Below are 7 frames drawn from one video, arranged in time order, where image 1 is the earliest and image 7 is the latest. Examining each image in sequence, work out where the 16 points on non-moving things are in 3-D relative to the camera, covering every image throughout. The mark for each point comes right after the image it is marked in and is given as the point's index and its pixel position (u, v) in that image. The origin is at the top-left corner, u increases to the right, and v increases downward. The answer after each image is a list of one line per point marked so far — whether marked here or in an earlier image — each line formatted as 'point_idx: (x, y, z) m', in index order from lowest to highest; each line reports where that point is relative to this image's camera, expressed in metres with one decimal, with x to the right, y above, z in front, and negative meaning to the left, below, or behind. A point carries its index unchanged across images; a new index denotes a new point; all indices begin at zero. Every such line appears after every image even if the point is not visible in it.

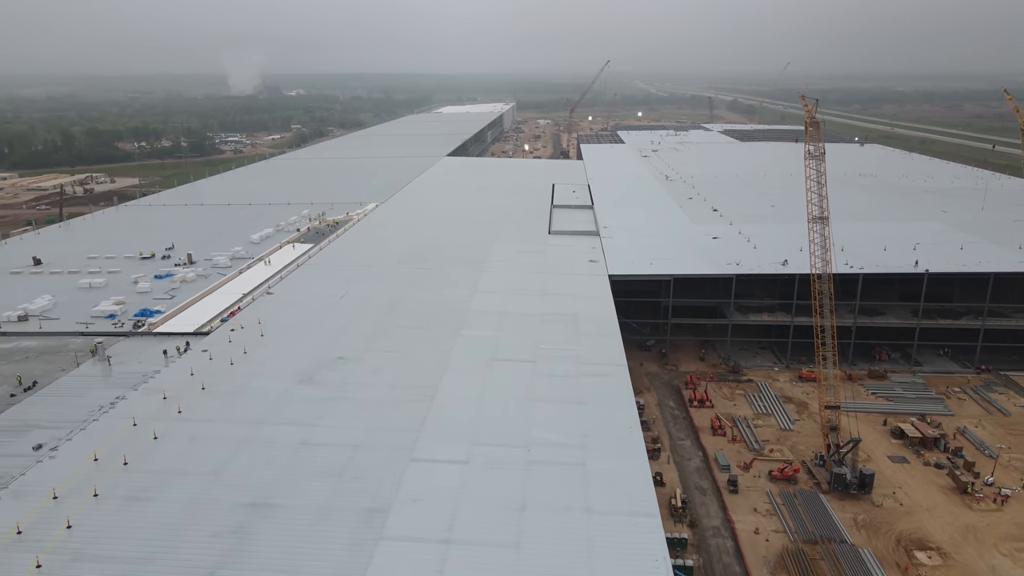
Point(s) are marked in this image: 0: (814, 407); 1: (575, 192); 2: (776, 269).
0: (+4.2, -1.7, +10.2) m
1: (+1.6, +2.5, +18.8) m
2: (+4.2, +0.3, +11.5) m
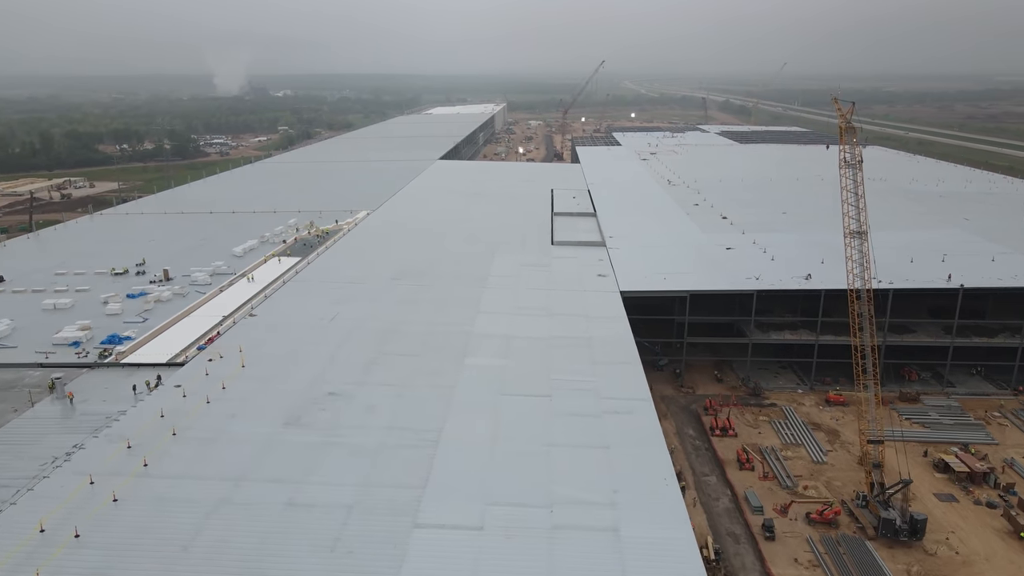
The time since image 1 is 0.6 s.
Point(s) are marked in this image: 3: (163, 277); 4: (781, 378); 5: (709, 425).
0: (+4.3, -1.9, +9.4) m
1: (+1.6, +2.2, +17.9) m
2: (+4.2, 0.0, +10.7) m
3: (-5.3, +0.2, +11.0) m
4: (+4.1, -1.4, +11.1) m
5: (+2.6, -1.8, +9.8) m
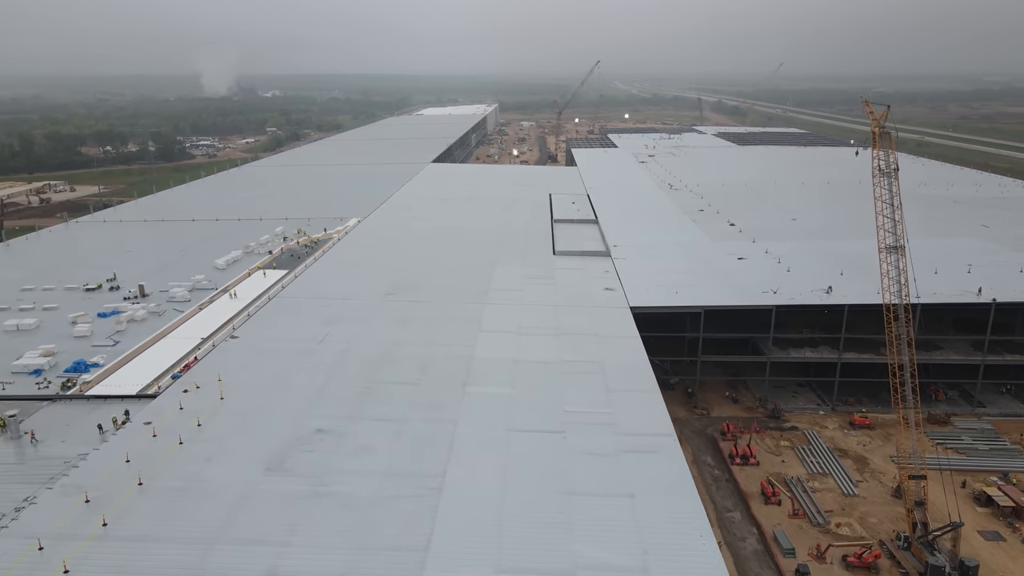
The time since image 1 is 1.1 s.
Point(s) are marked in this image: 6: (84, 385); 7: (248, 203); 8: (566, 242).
0: (+4.4, -2.1, +8.7) m
1: (+1.5, +2.0, +17.2) m
2: (+4.3, -0.2, +10.0) m
3: (-5.2, -0.1, +10.2) m
4: (+4.1, -1.6, +10.4) m
5: (+2.7, -2.0, +9.1) m
6: (-4.3, -1.0, +7.3) m
7: (-6.5, +2.1, +18.0) m
8: (+1.0, +0.8, +13.4) m
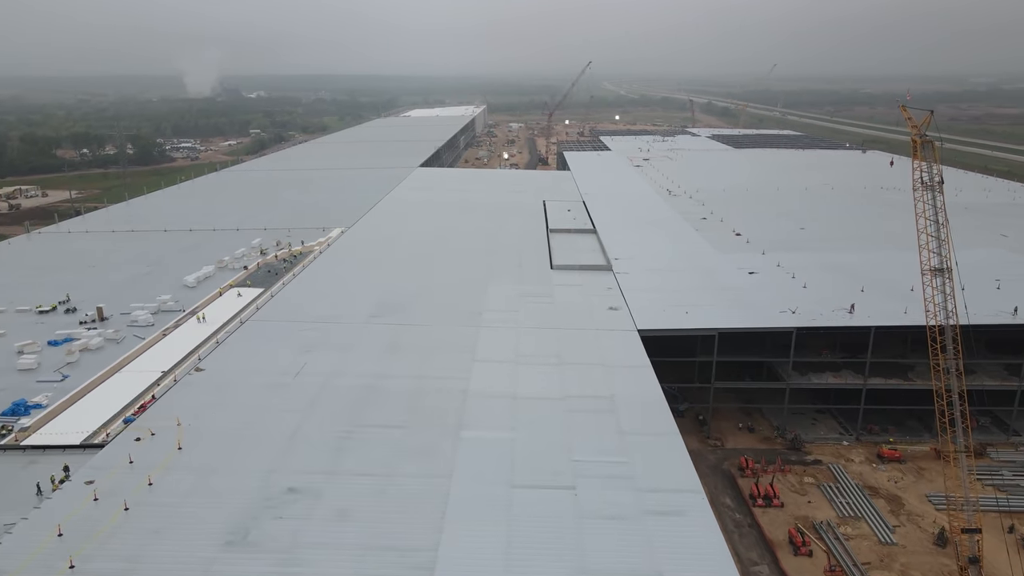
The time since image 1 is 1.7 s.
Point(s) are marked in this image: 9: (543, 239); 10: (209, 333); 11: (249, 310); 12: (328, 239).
0: (+4.4, -2.4, +7.9) m
1: (+1.3, +1.7, +16.4) m
2: (+4.2, -0.4, +9.2) m
3: (-5.3, -0.4, +9.2) m
4: (+4.1, -1.8, +9.6) m
5: (+2.7, -2.3, +8.2) m
6: (-4.3, -1.3, +6.4) m
7: (-6.7, +1.8, +17.0) m
8: (+0.9, +0.6, +12.5) m
9: (+0.6, +0.9, +13.7) m
10: (-3.7, -0.5, +8.9) m
11: (-3.5, -0.3, +9.6) m
12: (-3.4, +0.9, +13.6) m
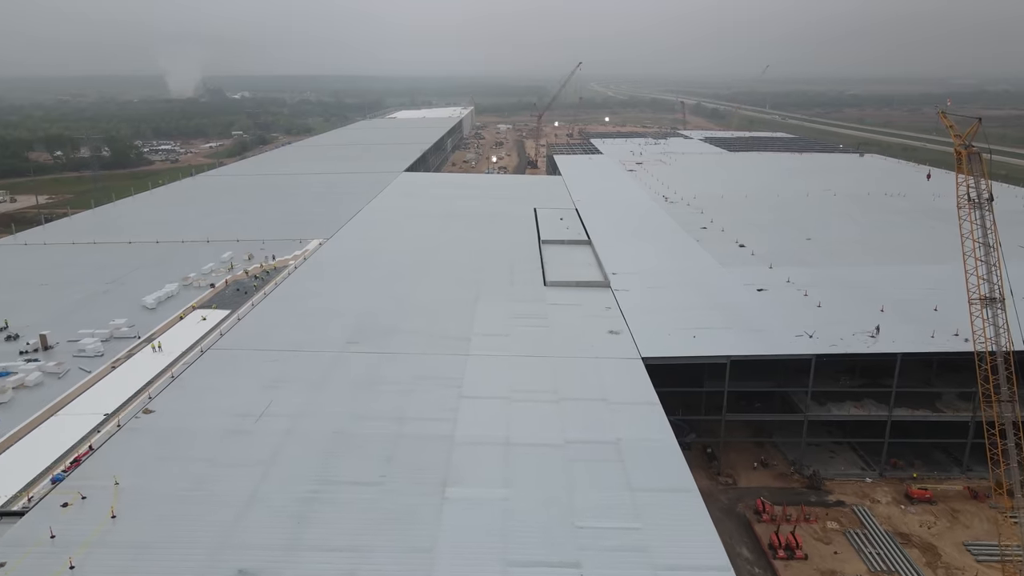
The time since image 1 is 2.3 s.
0: (+4.3, -2.6, +7.1) m
1: (+1.1, +1.4, +15.5) m
2: (+4.1, -0.7, +8.4) m
3: (-5.4, -0.7, +8.3) m
4: (+4.0, -2.1, +8.8) m
5: (+2.6, -2.6, +7.4) m
6: (-4.4, -1.5, +5.4) m
7: (-6.9, +1.5, +16.0) m
8: (+0.7, +0.3, +11.7) m
9: (+0.4, +0.6, +12.8) m
10: (-3.8, -0.8, +7.9) m
11: (-3.6, -0.6, +8.7) m
12: (-3.6, +0.6, +12.7) m
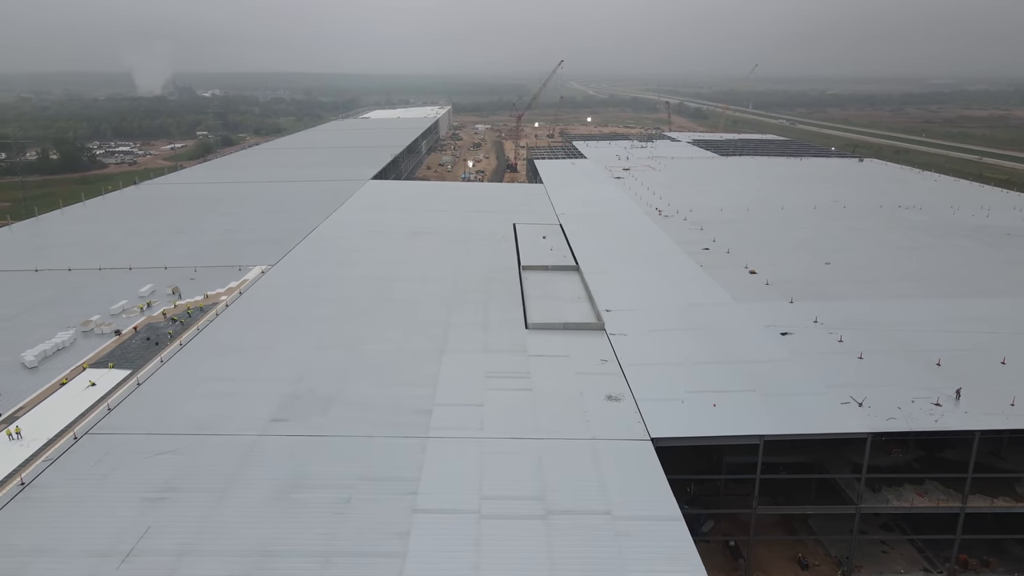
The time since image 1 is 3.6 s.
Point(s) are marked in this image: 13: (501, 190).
0: (+4.1, -3.2, +5.4) m
1: (+0.7, +0.9, +13.7) m
2: (+3.9, -1.2, +6.7) m
3: (-5.6, -1.2, +6.2) m
4: (+3.7, -2.6, +7.0) m
5: (+2.4, -3.1, +5.6) m
6: (-4.5, -2.1, +3.4) m
7: (-7.4, +0.9, +13.9) m
8: (+0.4, -0.3, +9.8) m
9: (0.0, +0.1, +10.9) m
10: (-4.0, -1.4, +5.9) m
11: (-3.8, -1.1, +6.7) m
12: (-4.0, +0.1, +10.7) m
13: (-0.3, +2.6, +19.2) m
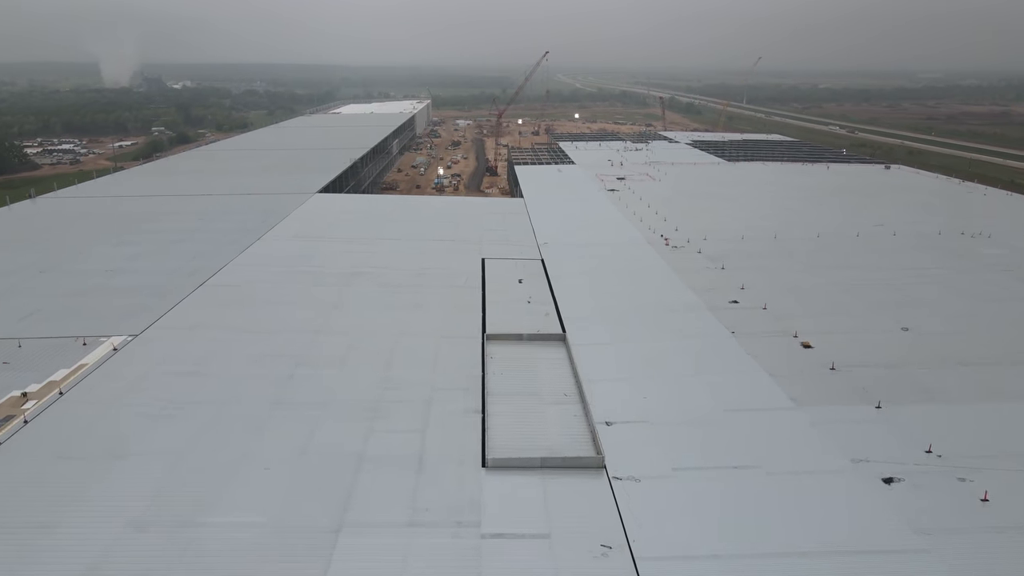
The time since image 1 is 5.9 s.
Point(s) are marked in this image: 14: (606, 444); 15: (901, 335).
0: (+3.7, -4.2, +2.1) m
1: (+0.2, 0.0, +10.3) m
2: (+3.5, -2.2, +3.4) m
3: (-6.0, -2.2, +2.8) m
4: (+3.3, -3.6, +3.8) m
5: (+2.0, -4.1, +2.3) m
6: (-4.8, -3.1, 0.0) m
7: (-7.9, 0.0, +10.5) m
8: (0.0, -1.2, +6.5) m
9: (-0.4, -0.8, +7.6) m
10: (-4.4, -2.4, +2.5) m
11: (-4.2, -2.1, +3.3) m
12: (-4.4, -0.9, +7.3) m
13: (-0.9, +1.8, +15.9) m
14: (+0.8, -1.3, +6.2) m
15: (+4.6, -0.6, +8.5) m
